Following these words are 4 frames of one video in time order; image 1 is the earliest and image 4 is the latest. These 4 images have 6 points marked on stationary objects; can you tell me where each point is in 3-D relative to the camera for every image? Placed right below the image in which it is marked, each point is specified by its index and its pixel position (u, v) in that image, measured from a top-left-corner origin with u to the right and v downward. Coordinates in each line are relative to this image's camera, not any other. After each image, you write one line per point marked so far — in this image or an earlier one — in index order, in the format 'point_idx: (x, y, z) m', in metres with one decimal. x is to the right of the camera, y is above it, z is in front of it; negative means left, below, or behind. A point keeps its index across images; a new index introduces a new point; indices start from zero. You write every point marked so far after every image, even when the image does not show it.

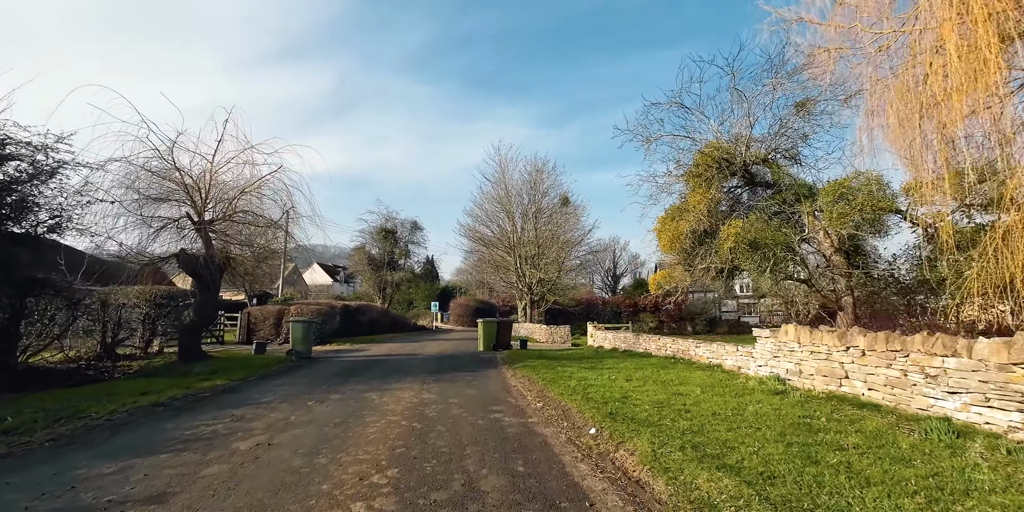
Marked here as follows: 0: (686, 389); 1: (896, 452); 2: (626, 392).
0: (+3.7, -2.9, +9.3) m
1: (+4.6, -2.4, +5.2) m
2: (+2.3, -2.7, +8.7) m
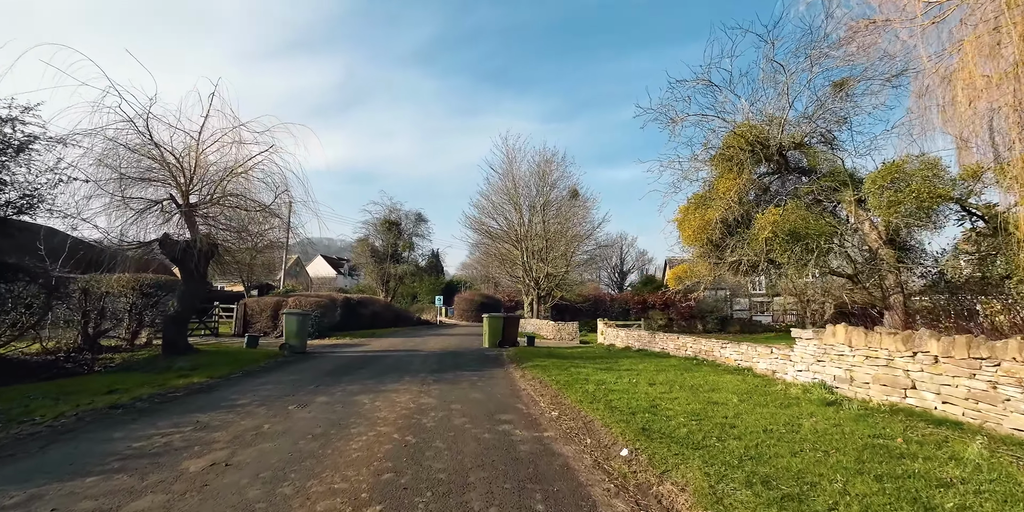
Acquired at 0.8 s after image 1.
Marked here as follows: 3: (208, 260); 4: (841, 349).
0: (+3.9, -2.7, +8.1) m
1: (+4.8, -2.2, +4.1) m
2: (+2.5, -2.5, +7.6) m
3: (-9.5, -0.1, +13.3) m
4: (+6.5, -1.8, +8.5) m
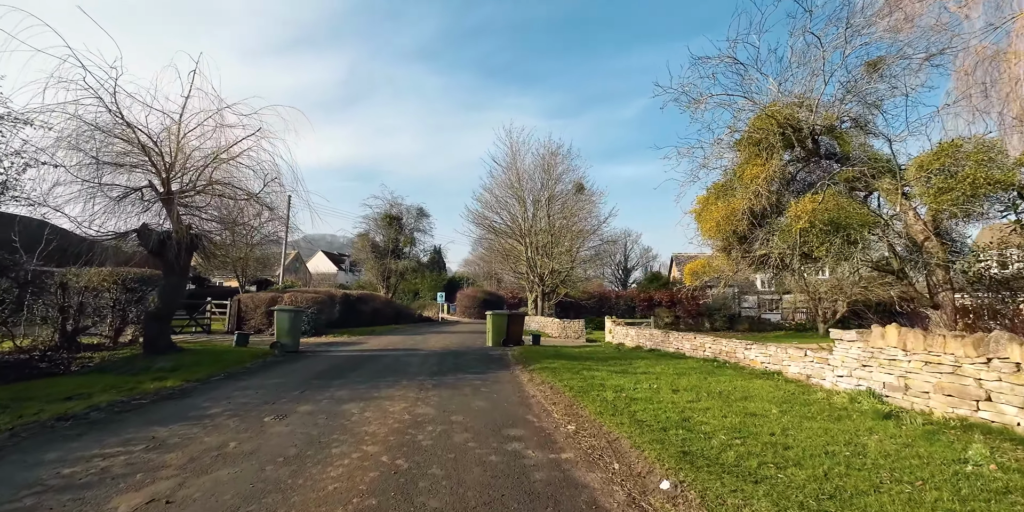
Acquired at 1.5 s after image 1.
0: (+4.0, -2.5, +7.2) m
1: (+4.9, -2.1, +3.1) m
2: (+2.6, -2.4, +6.7) m
3: (-9.3, +0.2, +12.4) m
4: (+6.6, -1.7, +7.5) m
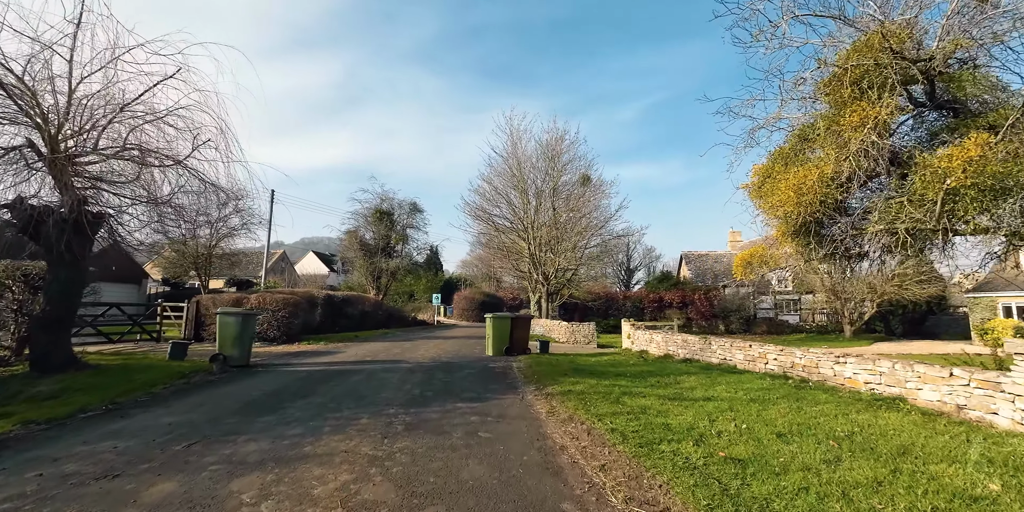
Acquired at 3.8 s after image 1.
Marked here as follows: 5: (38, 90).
0: (+4.2, -2.1, +4.2) m
1: (+5.1, -1.7, +0.1) m
2: (+2.8, -2.0, +3.7) m
3: (-9.1, +0.5, +9.3) m
4: (+6.8, -1.3, +4.5) m
5: (-9.2, +3.3, +8.4) m
